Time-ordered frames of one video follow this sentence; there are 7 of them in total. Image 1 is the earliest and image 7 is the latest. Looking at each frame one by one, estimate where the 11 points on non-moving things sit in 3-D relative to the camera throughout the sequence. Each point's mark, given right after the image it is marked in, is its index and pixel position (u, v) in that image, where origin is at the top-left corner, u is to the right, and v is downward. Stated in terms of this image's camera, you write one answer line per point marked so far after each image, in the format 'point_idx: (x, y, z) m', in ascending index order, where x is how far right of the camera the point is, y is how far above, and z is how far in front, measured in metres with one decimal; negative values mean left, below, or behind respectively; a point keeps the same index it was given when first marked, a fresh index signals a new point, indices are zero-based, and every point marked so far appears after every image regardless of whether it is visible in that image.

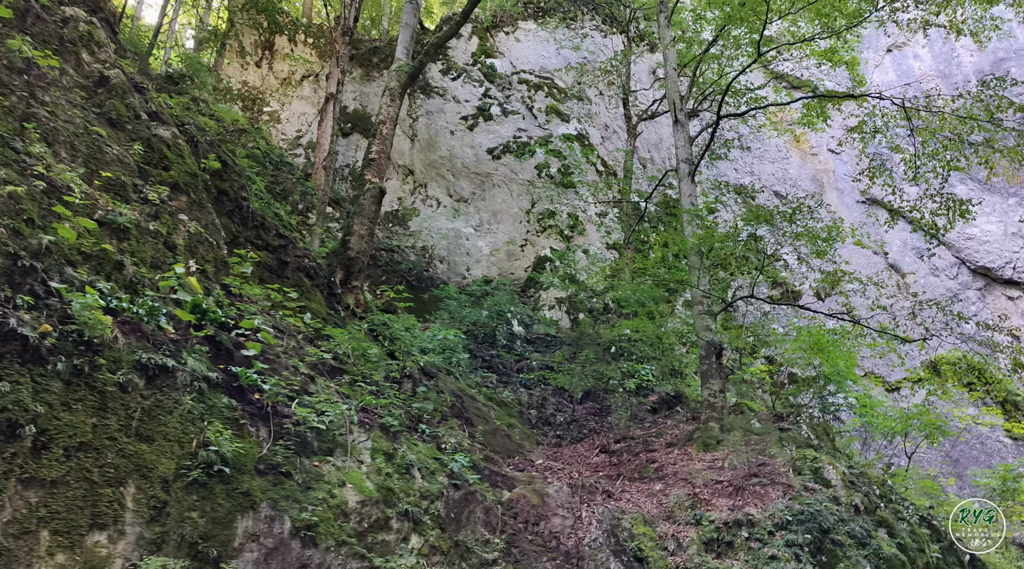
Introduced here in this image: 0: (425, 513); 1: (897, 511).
0: (-1.2, -3.0, +9.7) m
1: (+6.3, -3.7, +12.0) m
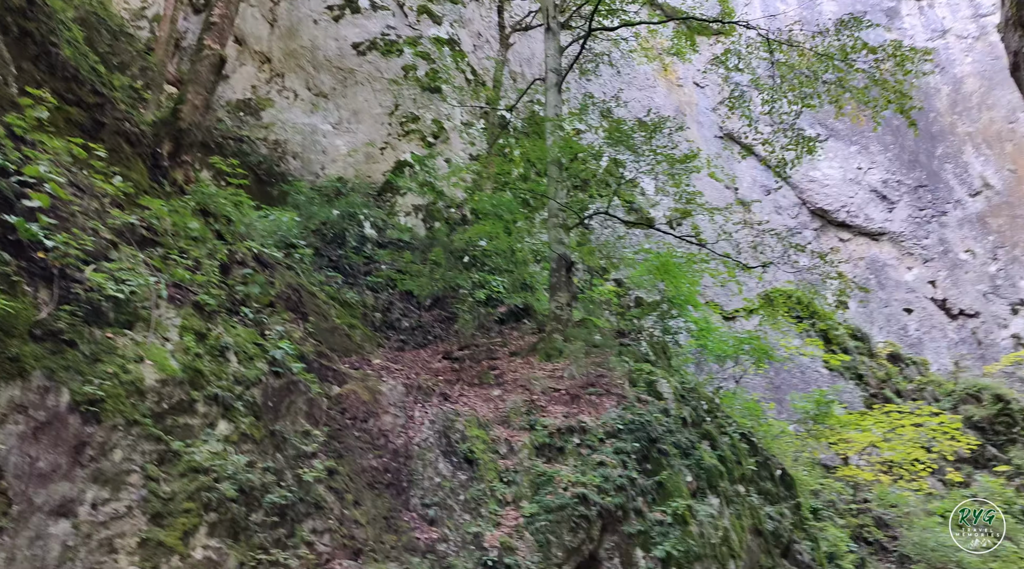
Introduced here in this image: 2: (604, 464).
0: (-3.3, -1.4, +8.9) m
1: (+3.5, -2.4, +12.5) m
2: (+1.3, -2.5, +10.4) m
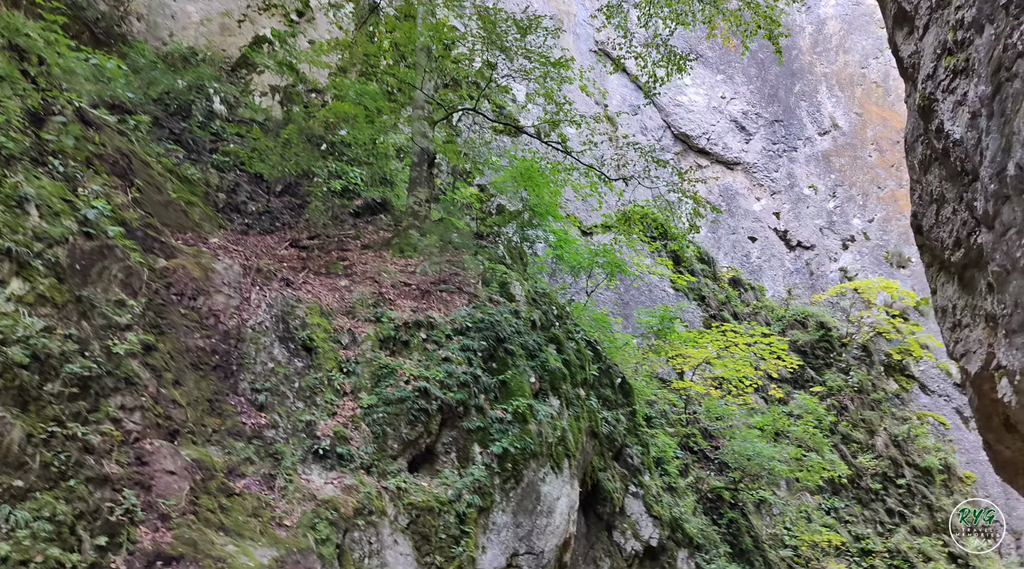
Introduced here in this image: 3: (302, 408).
0: (-5.1, +0.3, +7.8) m
1: (+1.0, -0.8, +12.7) m
2: (-0.9, -1.0, +10.2) m
3: (-2.5, -1.5, +8.9) m
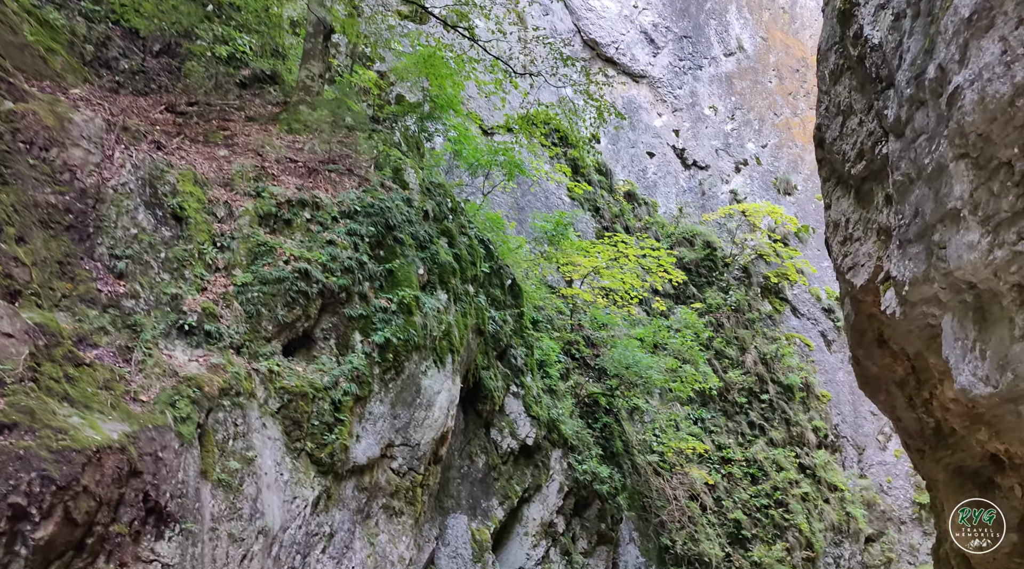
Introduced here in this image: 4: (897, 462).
0: (-6.0, +1.9, +6.5) m
1: (-0.8, +0.9, +12.3) m
2: (-2.3, +0.6, +9.6) m
3: (-3.8, +0.1, +8.2) m
4: (+10.3, -4.6, +19.5) m
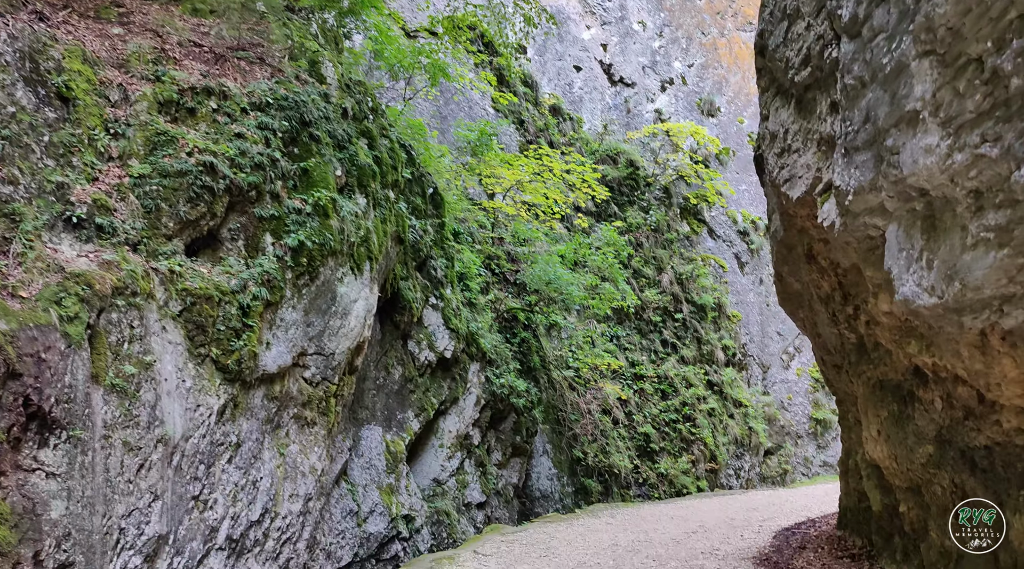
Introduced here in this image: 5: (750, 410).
0: (-6.5, +2.9, +5.2) m
1: (-2.0, +2.4, +11.5) m
2: (-3.2, +1.8, +8.8) m
3: (-4.6, +1.2, +7.3) m
4: (+8.0, -2.6, +20.6) m
5: (+6.0, -3.1, +18.6) m
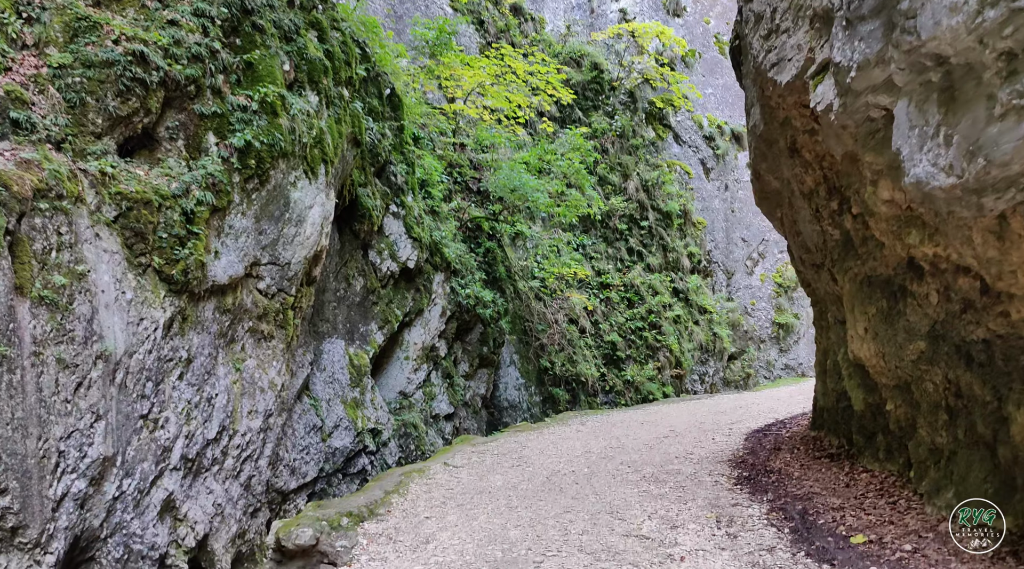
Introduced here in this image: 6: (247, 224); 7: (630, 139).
0: (-6.7, +3.4, +4.0) m
1: (-2.6, +3.8, +10.6) m
2: (-3.6, +2.8, +7.9) m
3: (-4.9, +2.0, +6.4) m
4: (+7.0, 0.0, +20.7) m
5: (+5.1, -0.8, +18.6) m
6: (-2.8, +0.7, +7.8) m
7: (+3.1, +3.8, +19.4) m
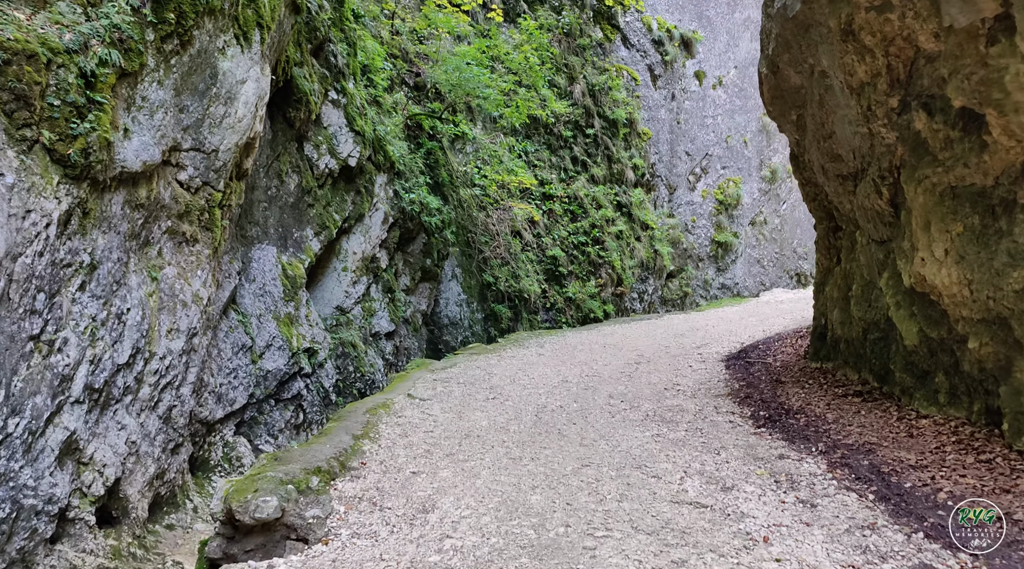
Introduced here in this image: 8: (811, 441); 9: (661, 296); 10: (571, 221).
0: (-6.2, +4.0, +1.7) m
1: (-2.9, +5.0, +8.6) m
2: (-3.6, +3.8, +5.9) m
3: (-4.7, +2.8, +4.4) m
4: (+5.2, +2.2, +20.3) m
5: (+3.5, +1.3, +18.0) m
6: (-2.9, +1.6, +6.2) m
7: (+1.7, +6.0, +18.1) m
8: (+1.9, -1.0, +4.8) m
9: (+3.6, -0.3, +17.7) m
10: (+1.3, +1.4, +16.0) m
